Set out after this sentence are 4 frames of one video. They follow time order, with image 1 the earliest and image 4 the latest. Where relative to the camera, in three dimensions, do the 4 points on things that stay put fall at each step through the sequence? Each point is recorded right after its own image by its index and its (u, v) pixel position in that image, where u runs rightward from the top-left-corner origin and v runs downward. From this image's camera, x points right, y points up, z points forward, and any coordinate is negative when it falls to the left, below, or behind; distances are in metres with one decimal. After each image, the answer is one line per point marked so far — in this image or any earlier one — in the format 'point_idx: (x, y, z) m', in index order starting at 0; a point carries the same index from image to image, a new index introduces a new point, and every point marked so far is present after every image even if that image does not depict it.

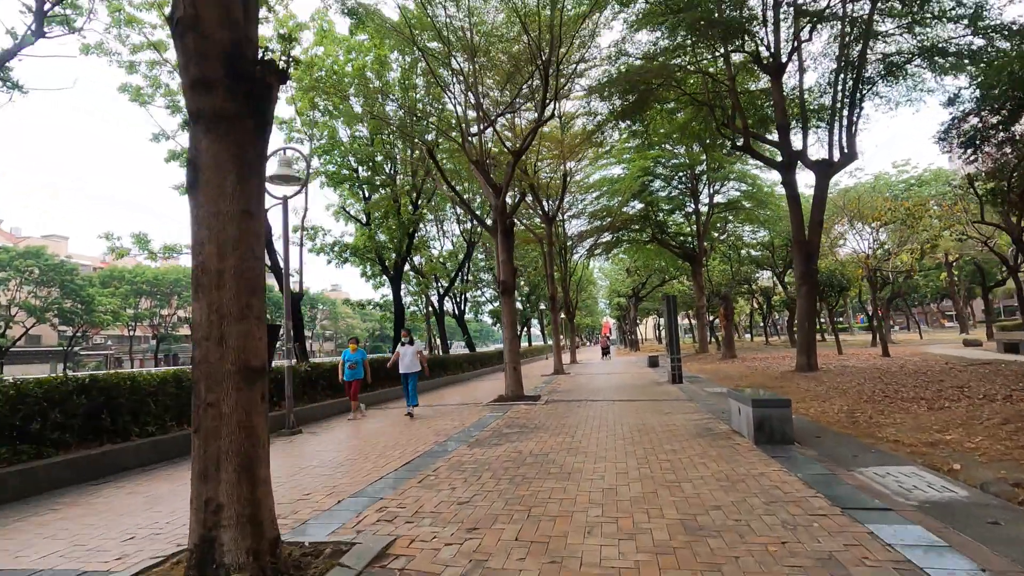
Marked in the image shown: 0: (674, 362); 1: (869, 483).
0: (+4.5, -2.0, +15.1) m
1: (+3.0, -1.6, +4.5) m
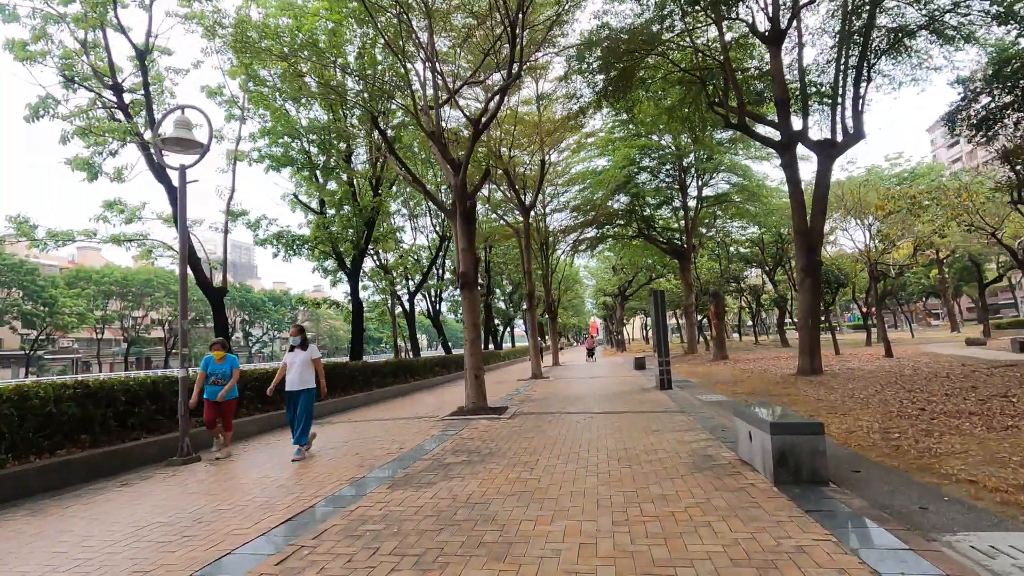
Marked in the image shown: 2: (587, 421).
0: (+3.7, -1.9, +13.4) m
1: (+2.4, -1.5, +2.9) m
2: (+1.2, -2.2, +8.9) m
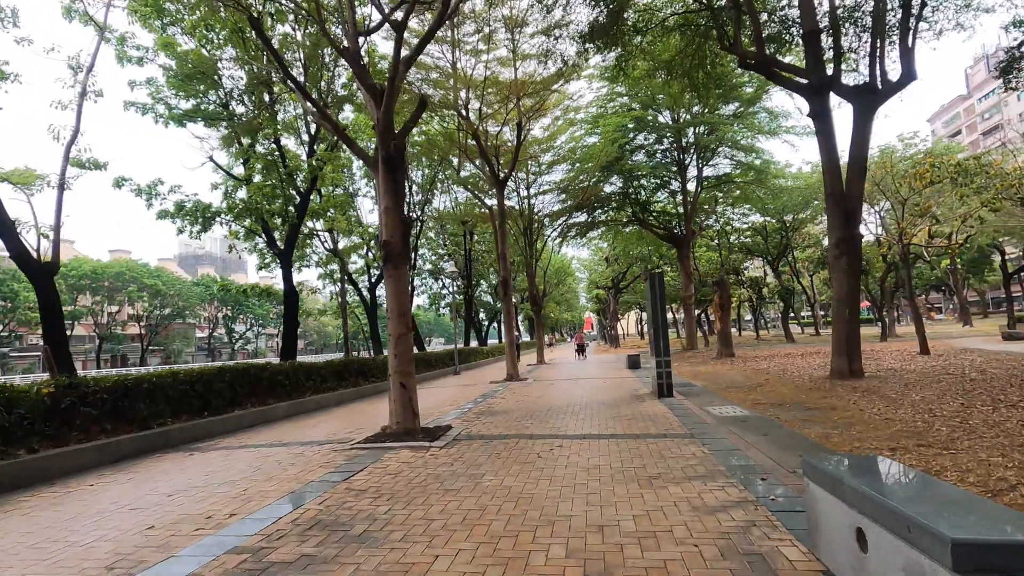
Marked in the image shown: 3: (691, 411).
0: (+2.9, -1.5, +10.7) m
1: (+1.7, -1.2, +0.1) m
2: (+0.4, -1.8, +6.1) m
3: (+2.8, -2.0, +8.6) m
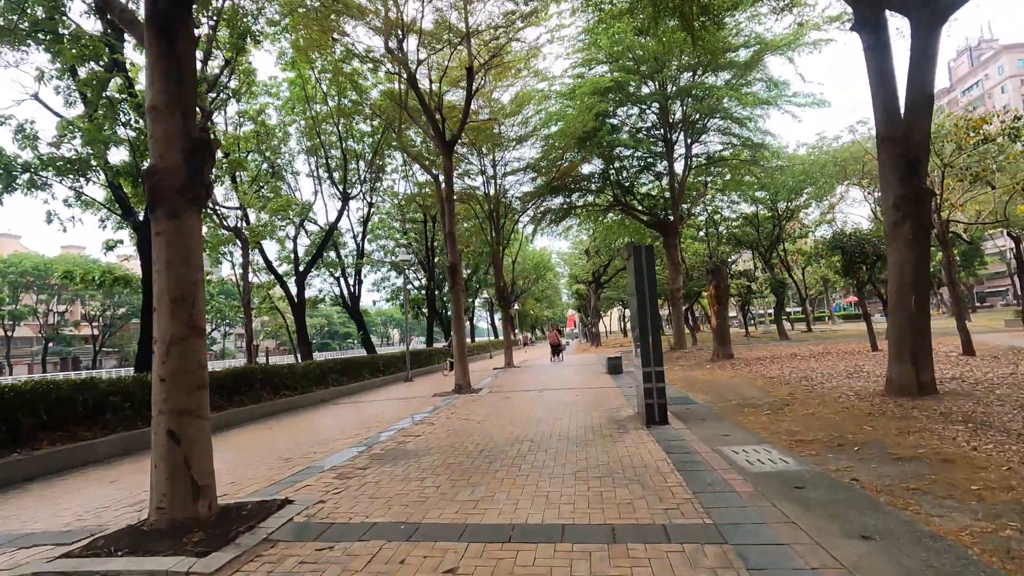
0: (+1.9, -1.3, +7.5) m
1: (+1.0, -1.0, -3.1) m
2: (-0.4, -1.6, +2.8) m
3: (+1.9, -1.7, +5.4) m
